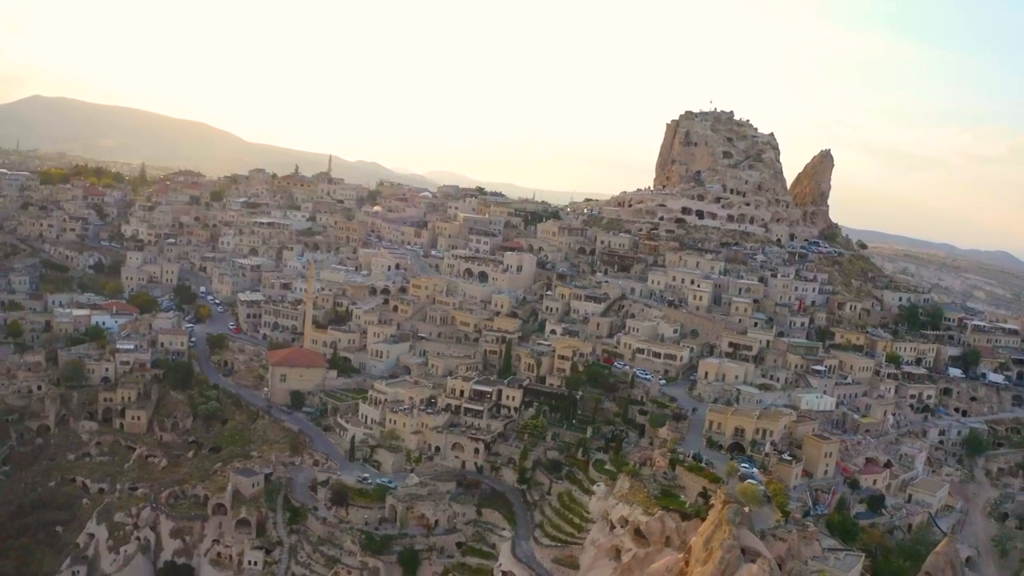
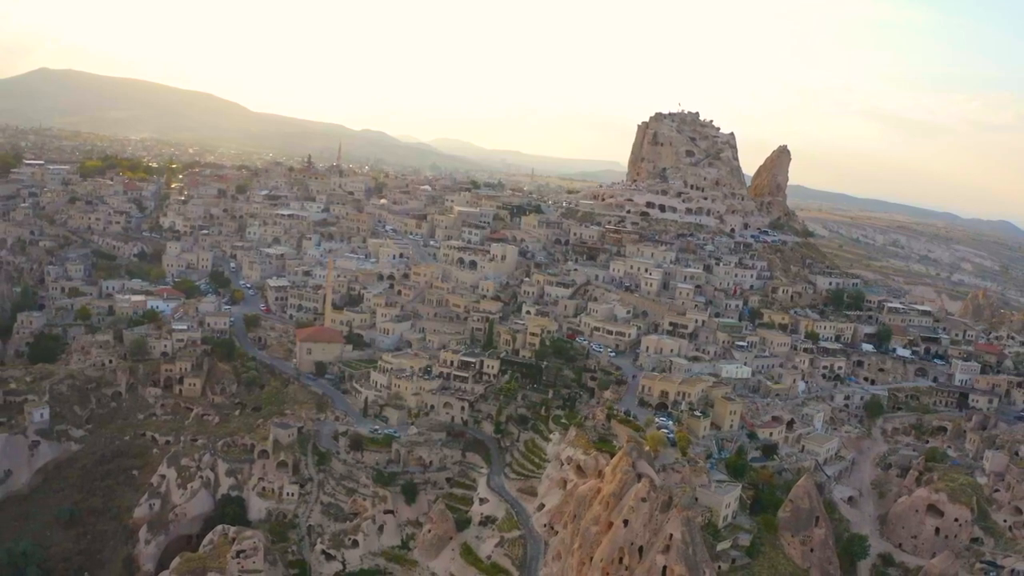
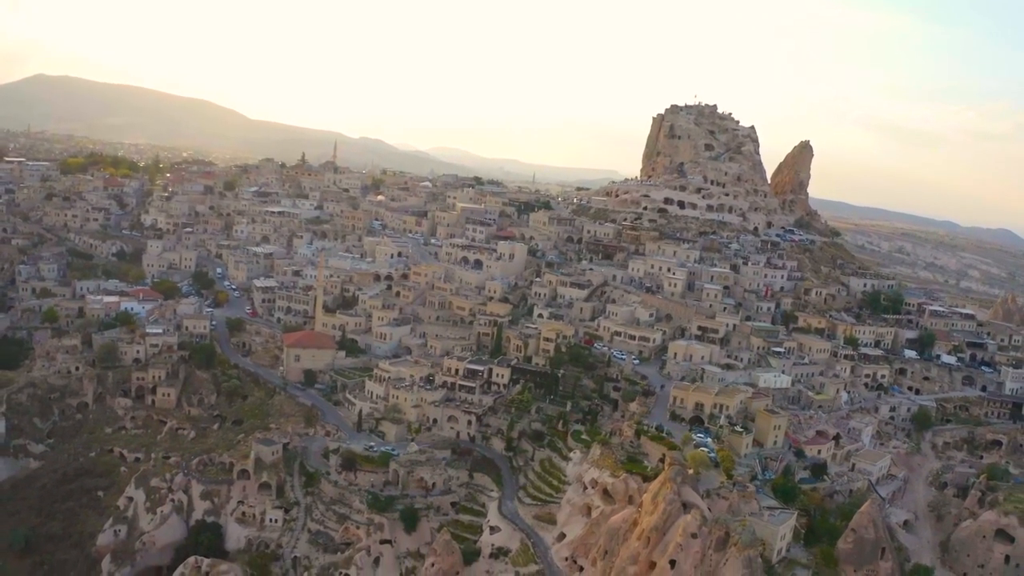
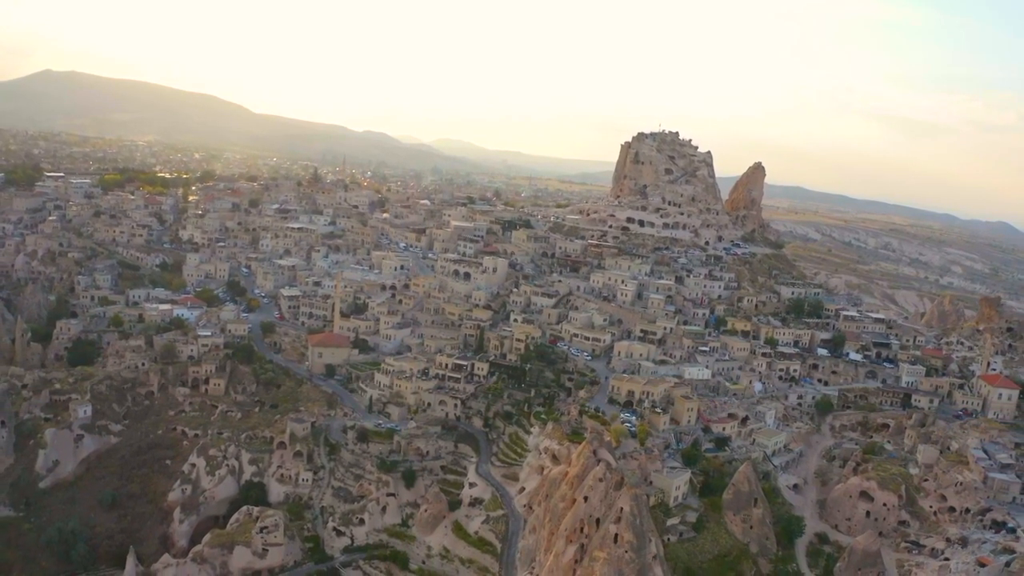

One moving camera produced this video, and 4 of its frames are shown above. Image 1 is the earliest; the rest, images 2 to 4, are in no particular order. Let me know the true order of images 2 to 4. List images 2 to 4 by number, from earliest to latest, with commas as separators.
3, 2, 4
